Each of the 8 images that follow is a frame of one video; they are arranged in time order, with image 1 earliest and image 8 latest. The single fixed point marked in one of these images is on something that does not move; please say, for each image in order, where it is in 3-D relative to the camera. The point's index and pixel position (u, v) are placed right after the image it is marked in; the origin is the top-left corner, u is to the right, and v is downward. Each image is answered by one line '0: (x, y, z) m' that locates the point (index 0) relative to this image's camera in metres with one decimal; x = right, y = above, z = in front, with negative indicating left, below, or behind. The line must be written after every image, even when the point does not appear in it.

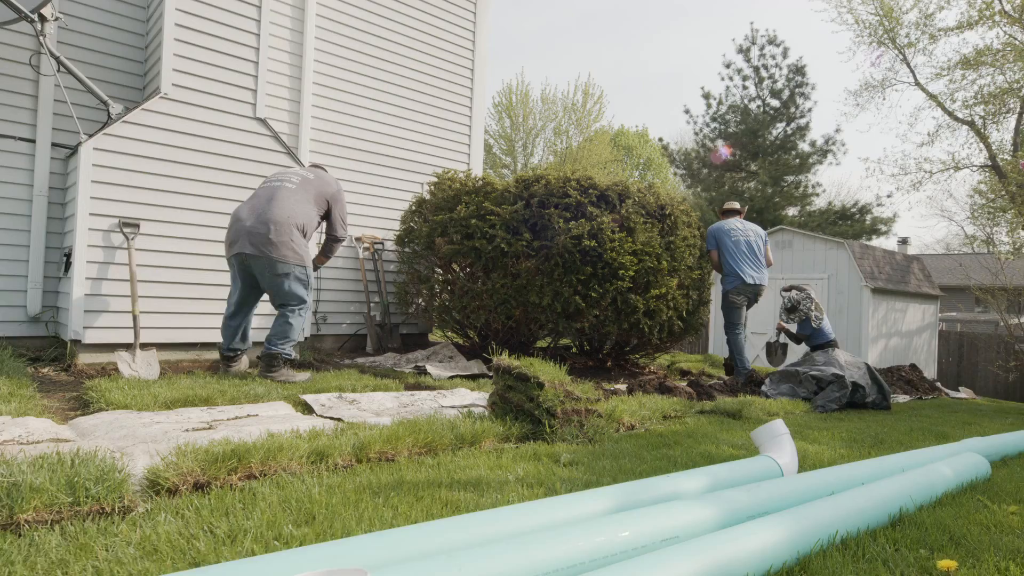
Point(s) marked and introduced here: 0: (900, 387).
0: (+4.8, -1.2, +7.3) m
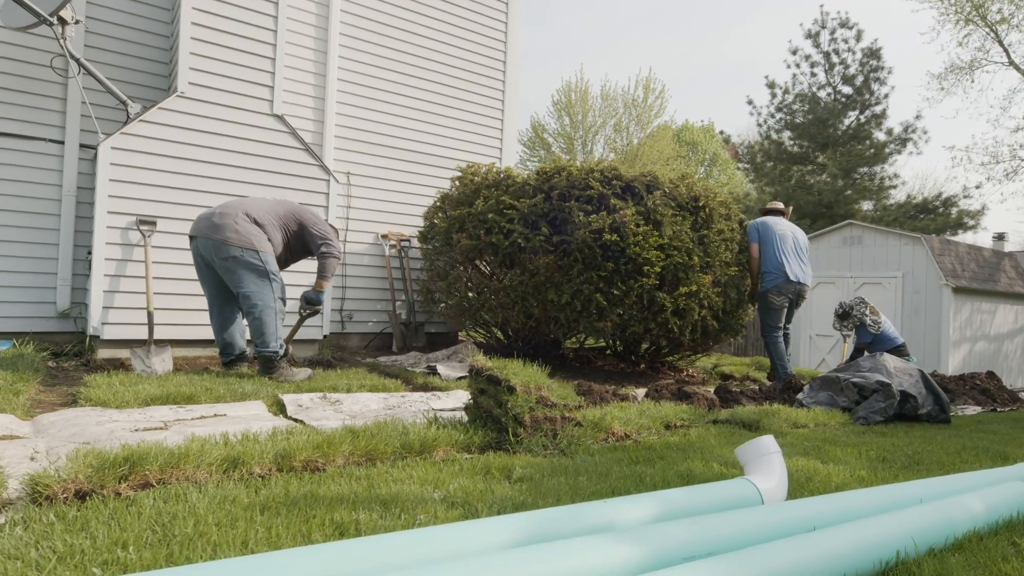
0: (+5.0, -1.2, +6.5) m
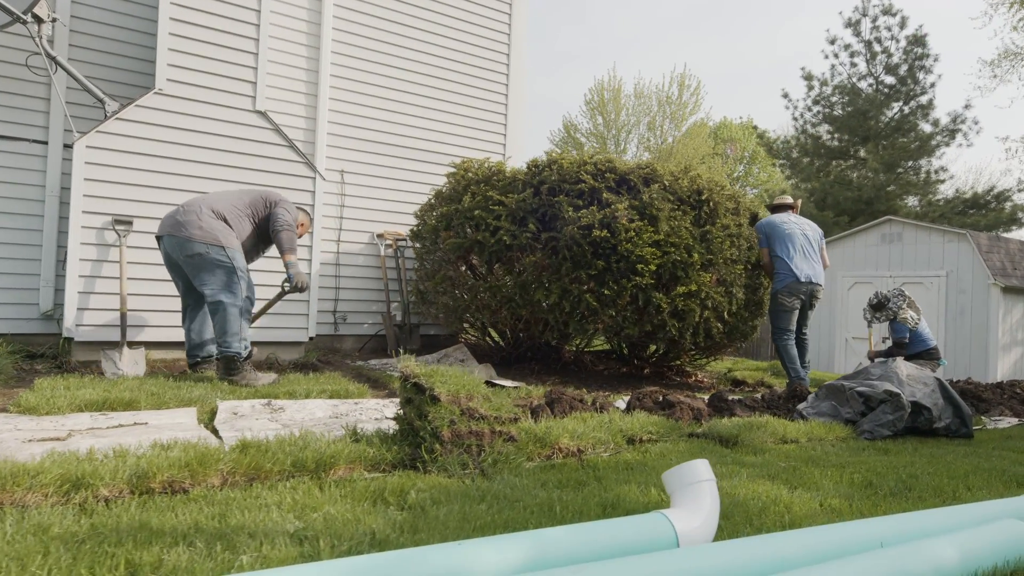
0: (+4.9, -1.2, +5.9) m
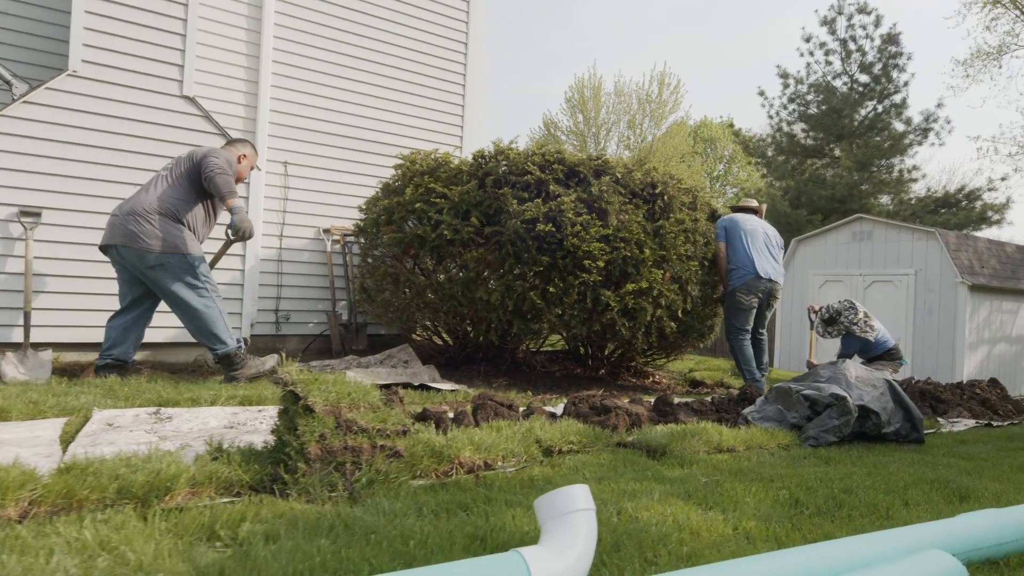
0: (+4.3, -1.1, +5.7) m
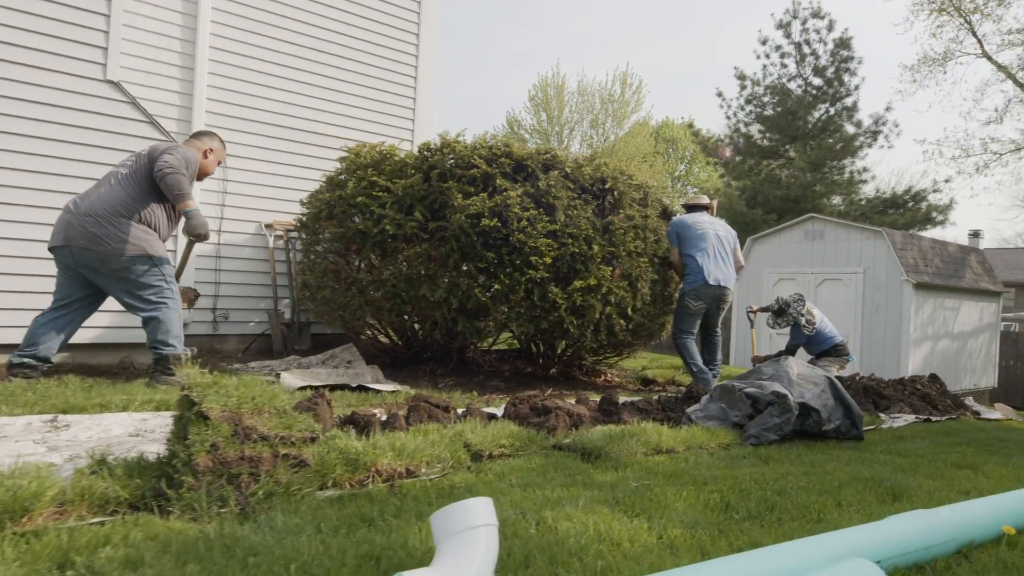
0: (+3.8, -1.1, +5.7) m
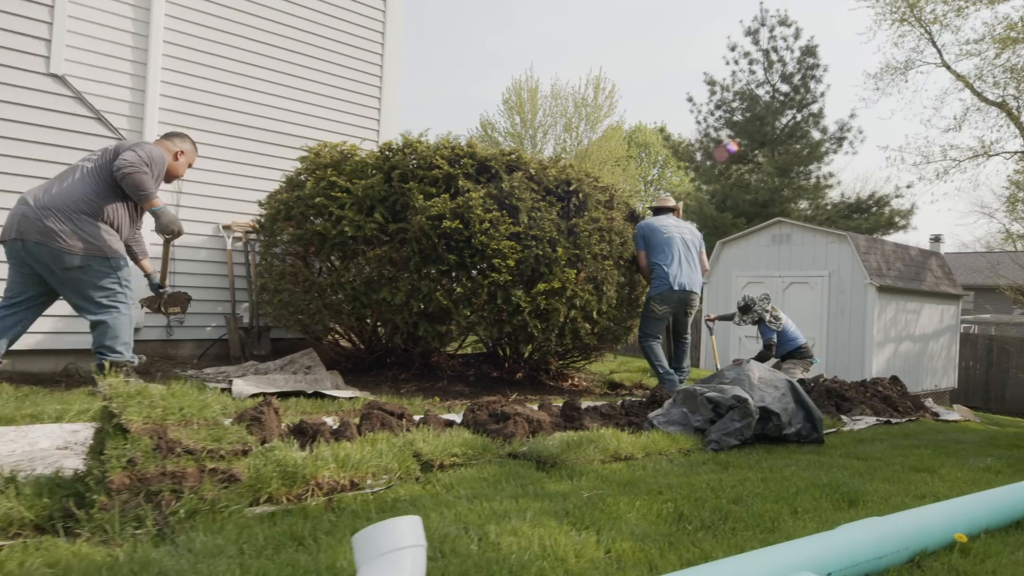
0: (+3.4, -1.1, +5.8) m
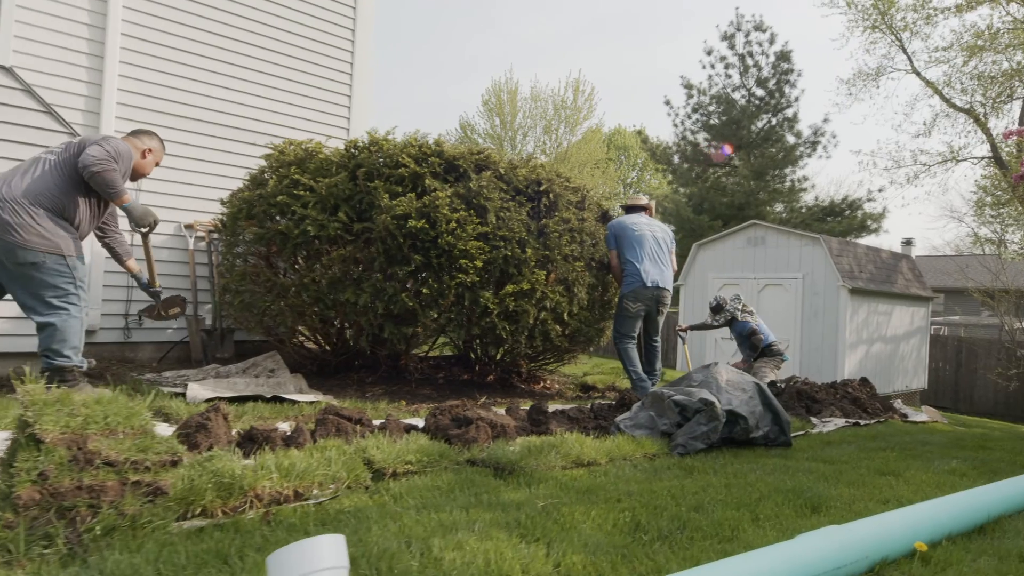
0: (+3.2, -1.2, +5.8) m
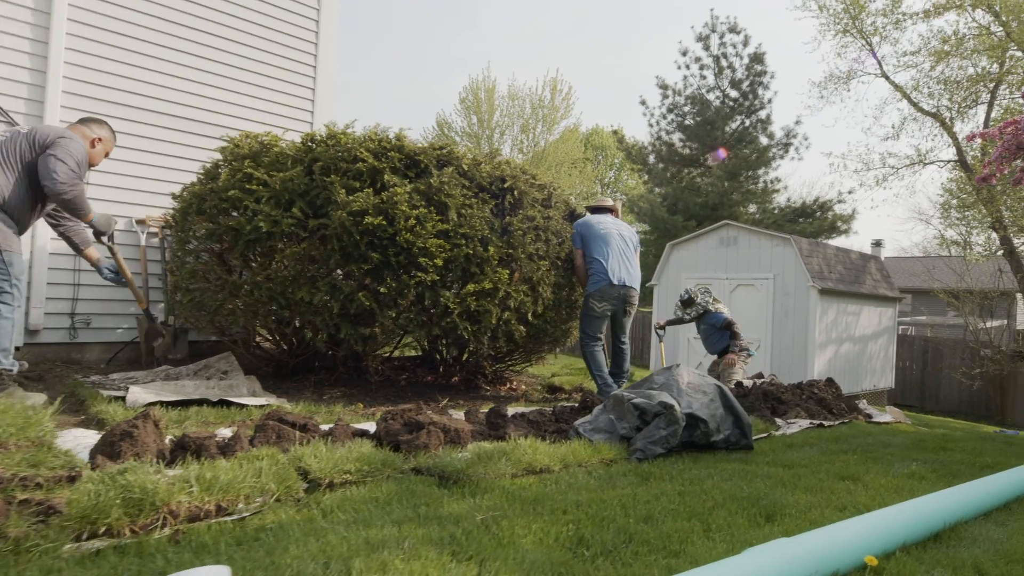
0: (+2.8, -1.2, +5.8) m
